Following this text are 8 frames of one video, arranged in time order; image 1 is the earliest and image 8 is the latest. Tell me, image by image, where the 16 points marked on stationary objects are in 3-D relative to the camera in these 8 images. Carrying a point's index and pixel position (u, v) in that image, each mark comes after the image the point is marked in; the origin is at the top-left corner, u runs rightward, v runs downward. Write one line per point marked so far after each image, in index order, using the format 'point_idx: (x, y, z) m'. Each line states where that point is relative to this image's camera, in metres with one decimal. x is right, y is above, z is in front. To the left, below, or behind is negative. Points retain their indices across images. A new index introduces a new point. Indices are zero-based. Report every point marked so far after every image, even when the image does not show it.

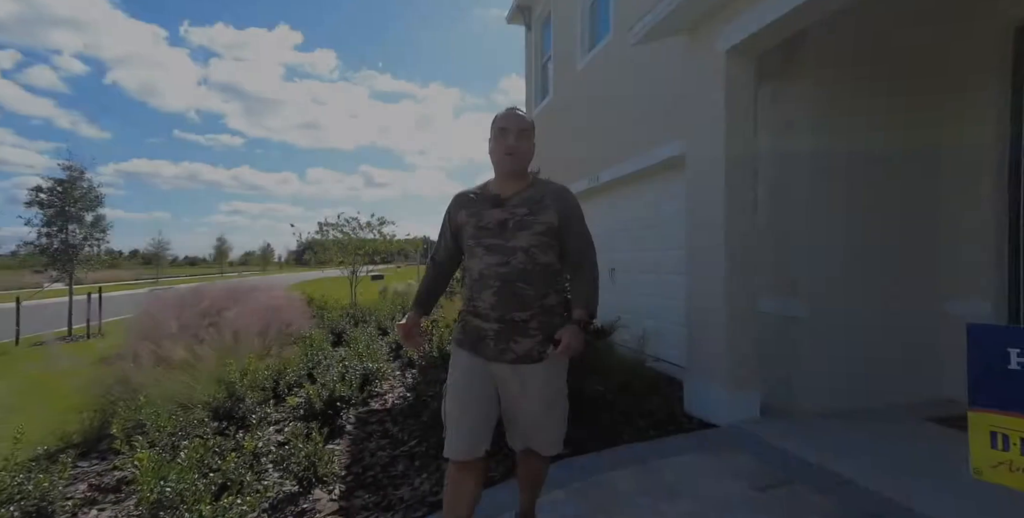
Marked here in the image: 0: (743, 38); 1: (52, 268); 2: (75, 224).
0: (+1.7, +1.6, +3.1) m
1: (-12.2, -0.2, +11.5) m
2: (-11.7, +0.9, +11.6) m
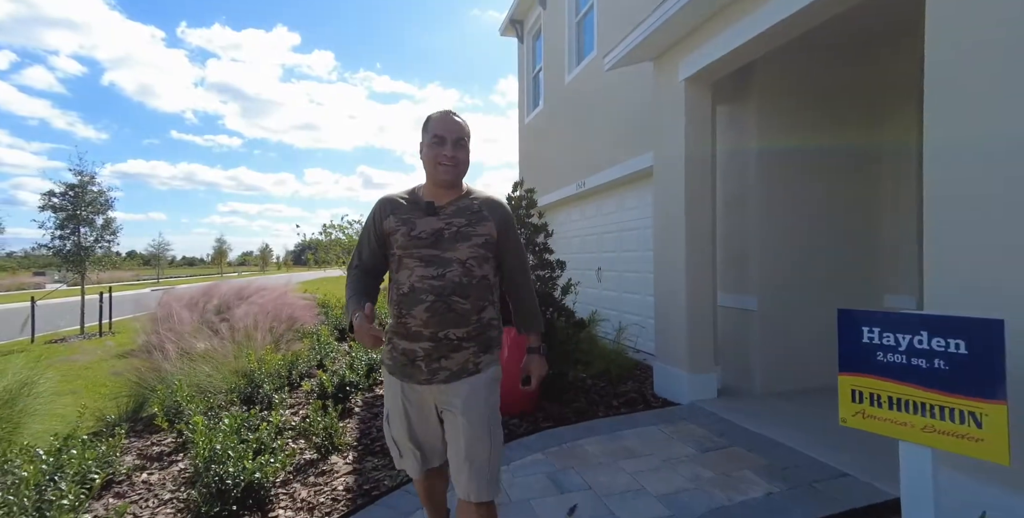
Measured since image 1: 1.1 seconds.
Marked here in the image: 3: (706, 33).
0: (+1.6, +1.6, +3.6) m
1: (-12.3, -0.3, +11.9) m
2: (-11.9, +0.9, +12.0) m
3: (+1.6, +1.9, +3.6) m
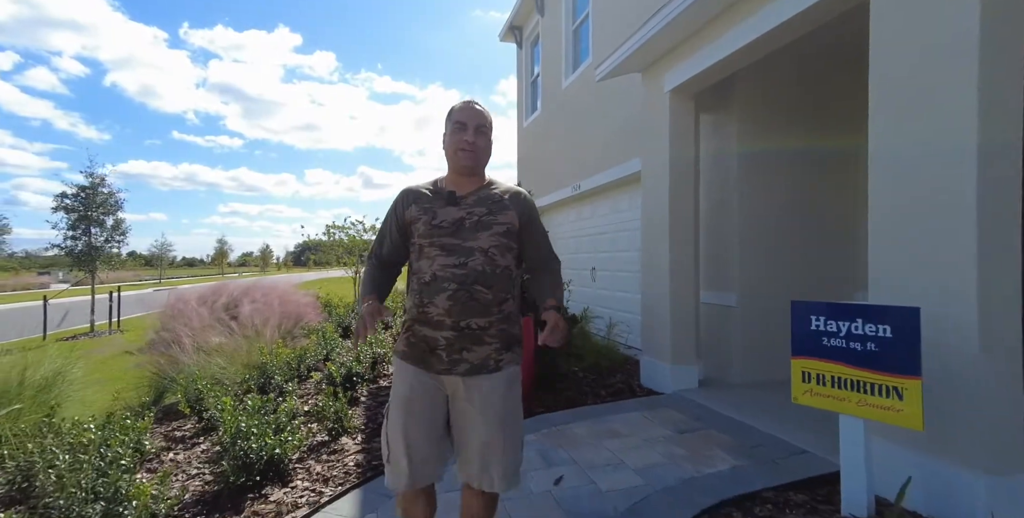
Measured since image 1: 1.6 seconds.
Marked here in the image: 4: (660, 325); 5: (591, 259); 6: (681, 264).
0: (+1.5, +1.6, +3.9) m
1: (-12.3, -0.3, +12.3) m
2: (-11.9, +0.9, +12.4) m
3: (+1.6, +1.9, +3.9) m
4: (+1.4, -0.6, +4.2) m
5: (+1.1, 0.0, +6.3) m
6: (+1.6, 0.0, +4.0) m
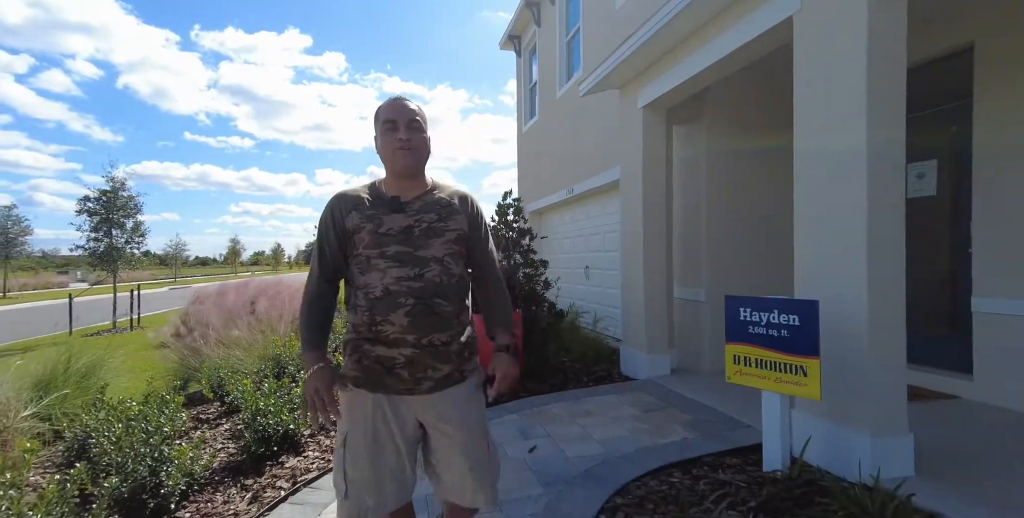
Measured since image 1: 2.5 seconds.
0: (+1.4, +1.6, +4.3) m
1: (-12.3, -0.3, +12.9) m
2: (-11.8, +0.9, +13.0) m
3: (+1.5, +1.9, +4.3) m
4: (+1.3, -0.6, +4.6) m
5: (+1.1, 0.0, +6.7) m
6: (+1.5, 0.0, +4.4) m
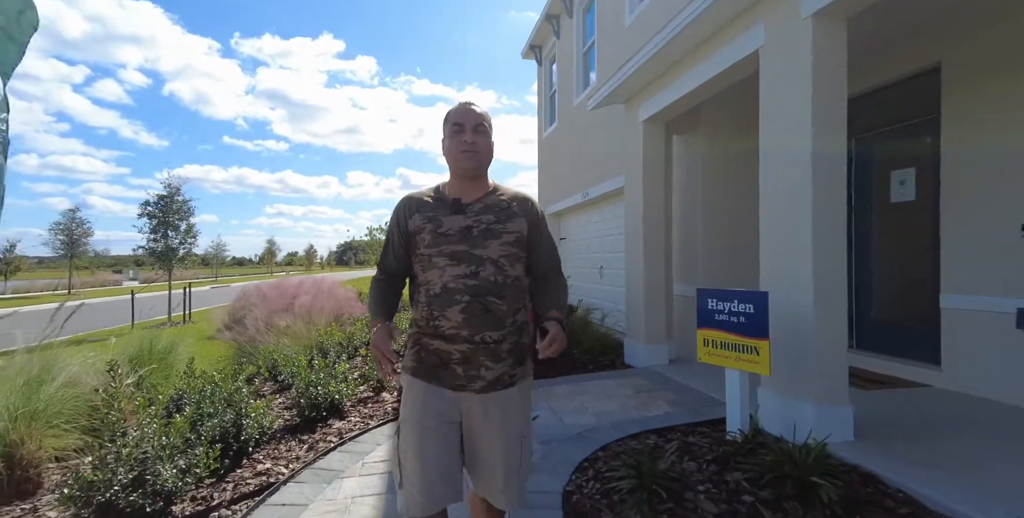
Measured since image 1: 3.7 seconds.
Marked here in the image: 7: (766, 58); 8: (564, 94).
0: (+1.6, +1.6, +4.8) m
1: (-11.6, -0.2, +14.2) m
2: (-11.1, +0.9, +14.3) m
3: (+1.6, +1.9, +4.8) m
4: (+1.5, -0.6, +5.0) m
5: (+1.4, 0.0, +7.2) m
6: (+1.6, 0.0, +4.9) m
7: (+1.9, +1.5, +3.2) m
8: (+1.1, +3.5, +9.2) m
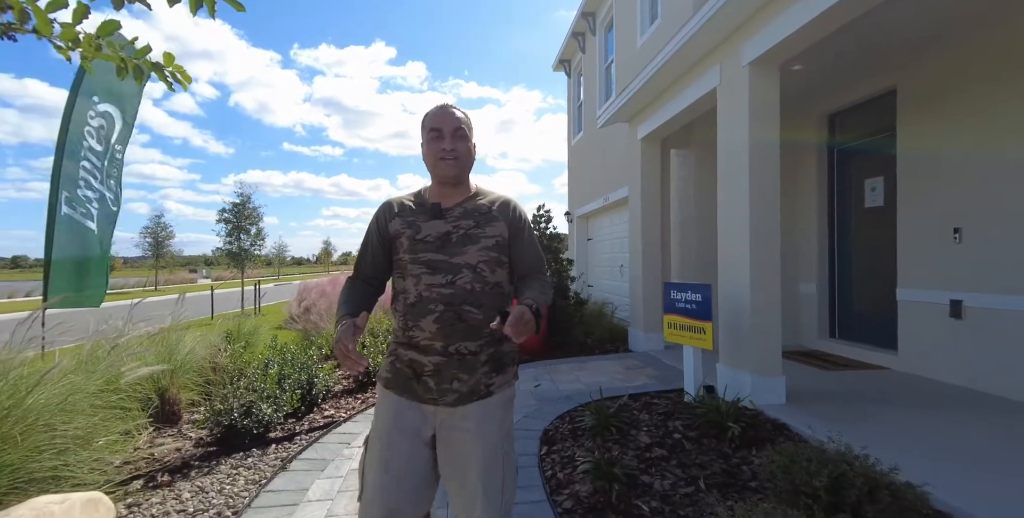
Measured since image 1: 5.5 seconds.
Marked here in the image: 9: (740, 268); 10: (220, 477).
0: (+1.8, +1.6, +5.5) m
1: (-10.4, -0.2, +16.2) m
2: (-9.9, +0.9, +16.2) m
3: (+1.8, +2.0, +5.5) m
4: (+1.7, -0.6, +5.7) m
5: (+1.8, 0.0, +7.9) m
6: (+1.8, 0.0, +5.6) m
7: (+1.9, +1.5, +3.9) m
8: (+1.7, +3.5, +9.9) m
9: (+1.9, -0.1, +3.6) m
10: (-2.0, -1.5, +3.0) m
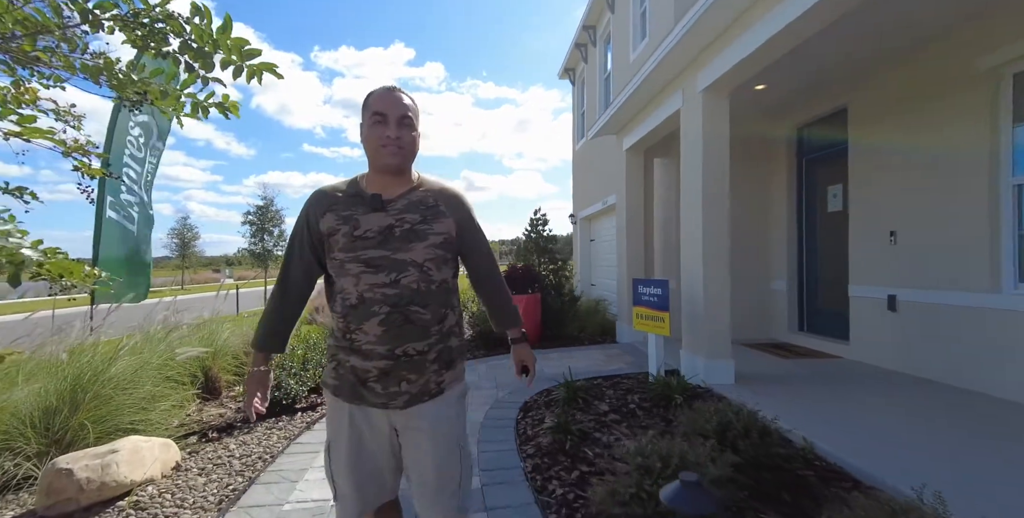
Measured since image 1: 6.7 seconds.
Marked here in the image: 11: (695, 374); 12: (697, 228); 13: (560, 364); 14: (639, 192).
0: (+1.7, +1.6, +6.0) m
1: (-10.0, -0.2, +17.2) m
2: (-9.5, +0.9, +17.2) m
3: (+1.8, +2.0, +6.0) m
4: (+1.6, -0.6, +6.3) m
5: (+1.8, 0.0, +8.5) m
6: (+1.7, 0.0, +6.1) m
7: (+1.8, +1.5, +4.5) m
8: (+1.9, +3.5, +10.4) m
9: (+1.7, -0.1, +4.1) m
10: (-2.1, -1.5, +3.7) m
11: (+1.7, -1.1, +4.1) m
12: (+1.7, +0.3, +4.1) m
13: (+0.6, -1.2, +5.1) m
14: (+1.8, +0.9, +6.1) m
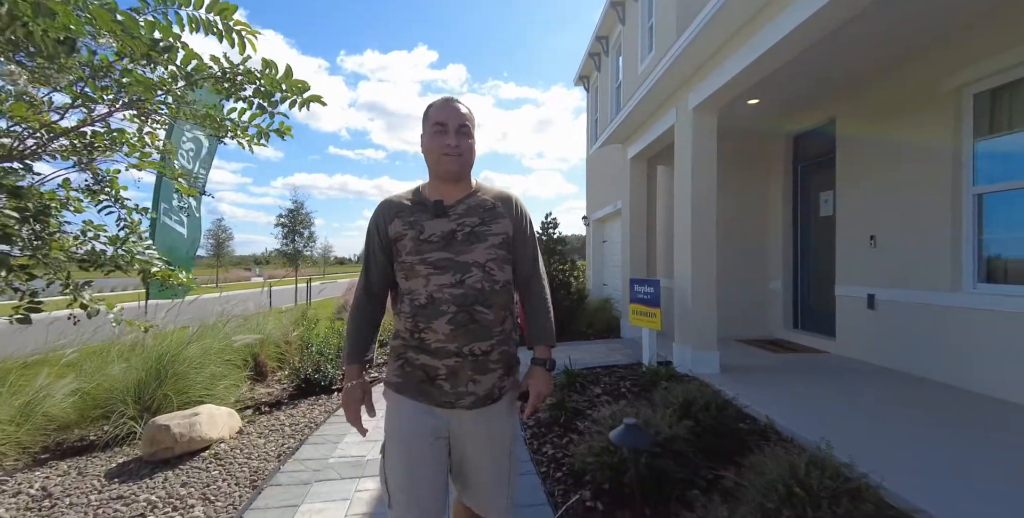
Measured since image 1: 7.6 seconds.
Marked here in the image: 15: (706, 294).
0: (+1.9, +1.6, +6.5) m
1: (-9.3, -0.2, +18.2) m
2: (-8.8, +1.0, +18.2) m
3: (+2.0, +1.9, +6.5) m
4: (+1.8, -0.6, +6.7) m
5: (+2.1, 0.0, +8.9) m
6: (+1.9, 0.0, +6.6) m
7: (+1.9, +1.5, +4.9) m
8: (+2.3, +3.5, +10.9) m
9: (+1.8, -0.1, +4.6) m
10: (-2.1, -1.5, +4.3) m
11: (+1.8, -1.1, +4.5) m
12: (+1.8, +0.3, +4.5) m
13: (+0.7, -1.3, +5.6) m
14: (+2.0, +0.9, +6.6) m
15: (+2.0, -0.4, +4.4) m
